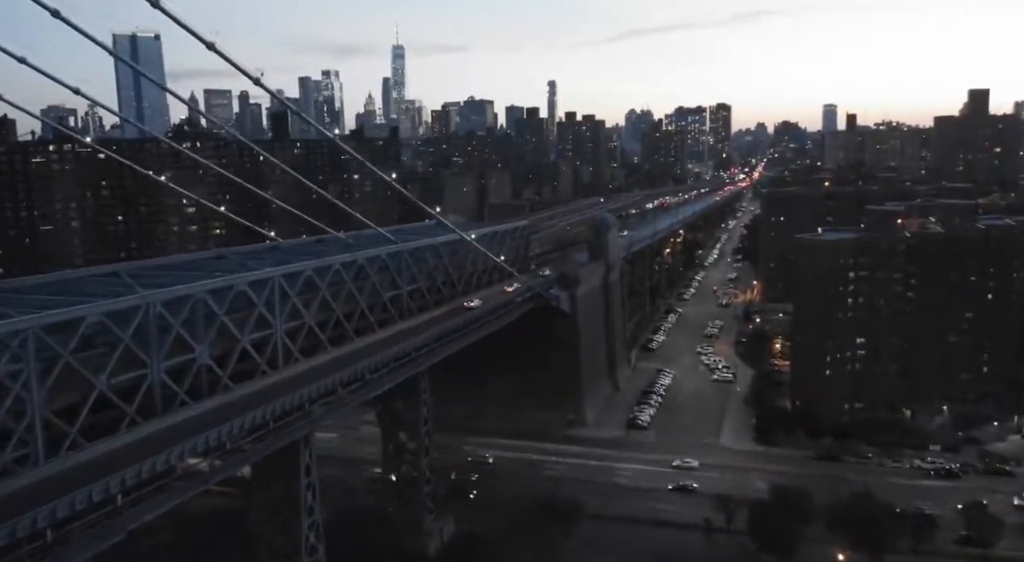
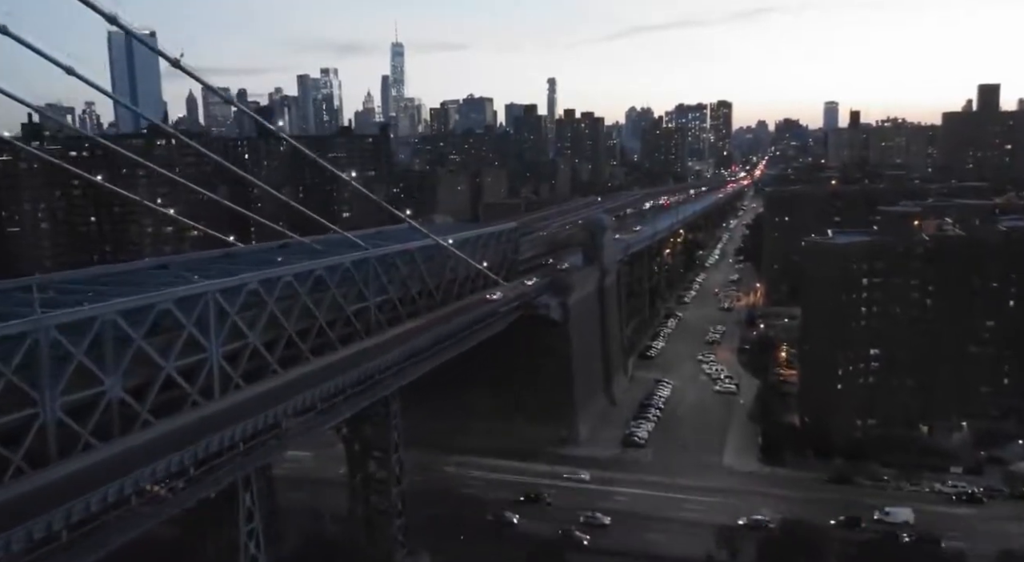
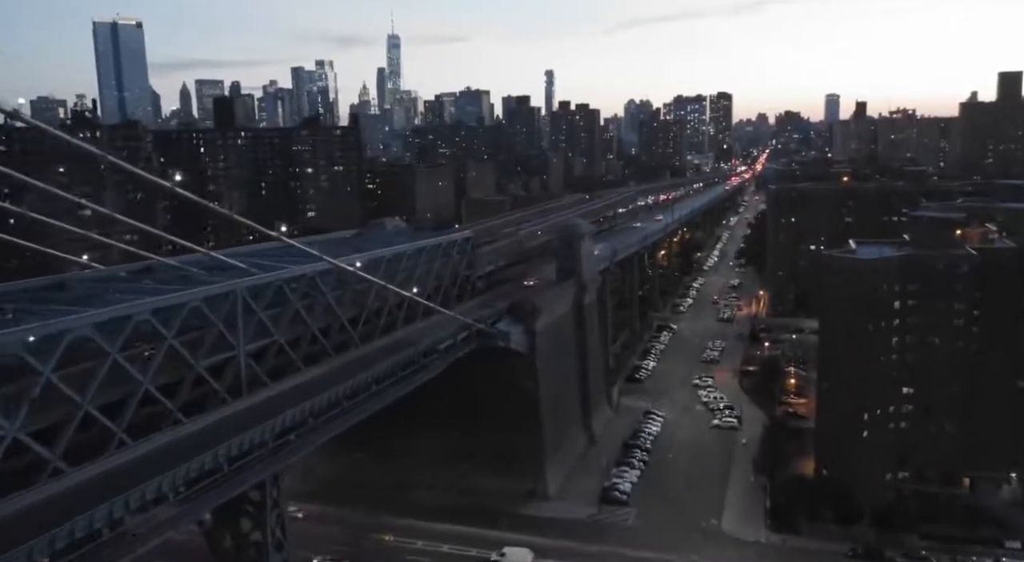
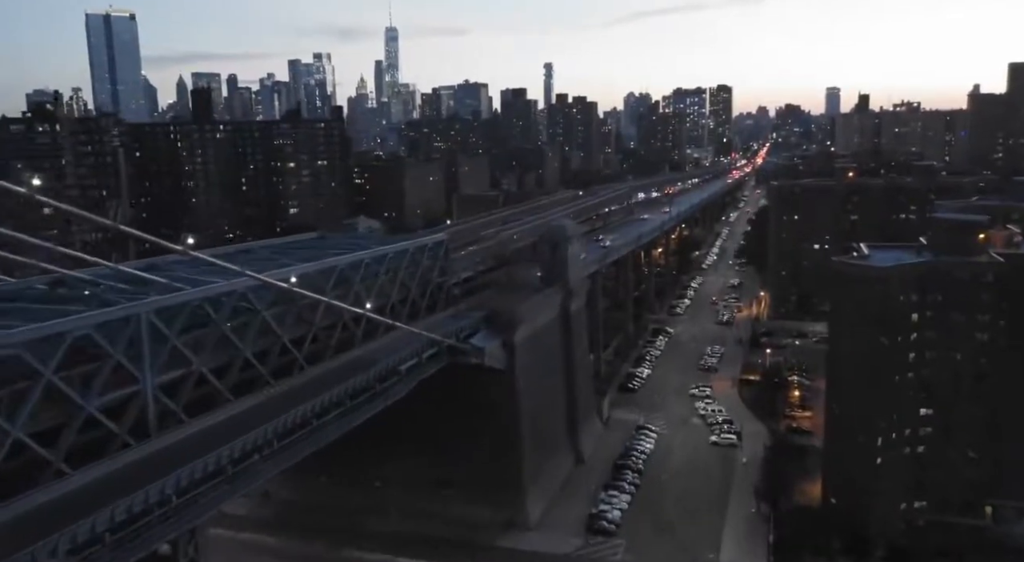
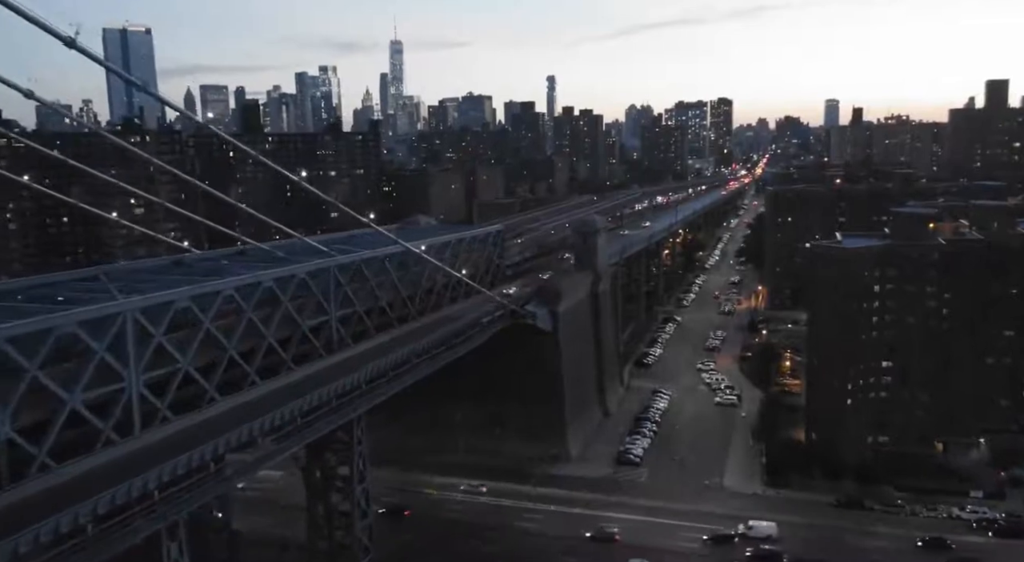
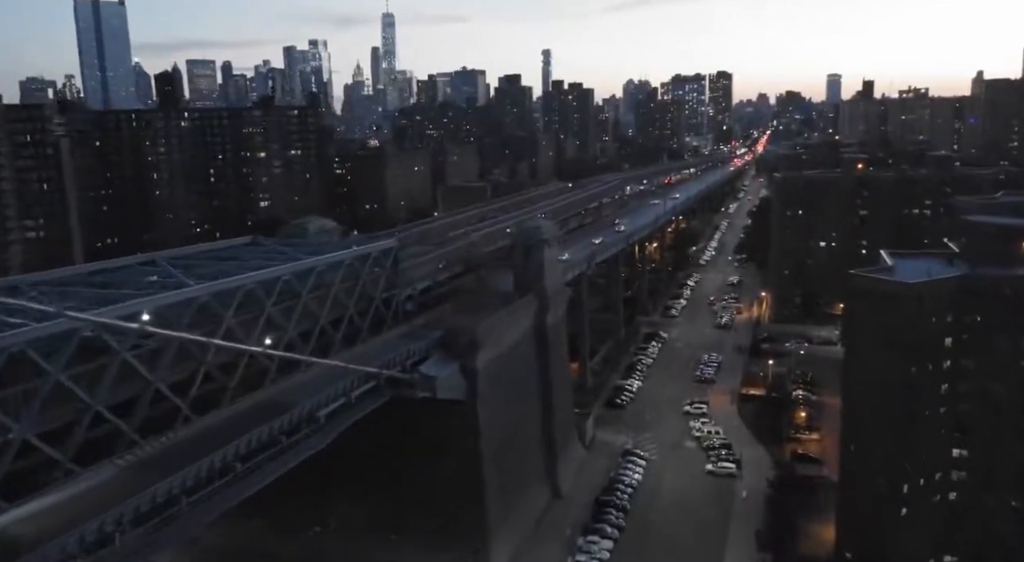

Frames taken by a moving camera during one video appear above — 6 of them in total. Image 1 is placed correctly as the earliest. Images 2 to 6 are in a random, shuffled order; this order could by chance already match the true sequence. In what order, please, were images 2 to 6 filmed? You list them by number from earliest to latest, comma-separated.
2, 5, 3, 4, 6
